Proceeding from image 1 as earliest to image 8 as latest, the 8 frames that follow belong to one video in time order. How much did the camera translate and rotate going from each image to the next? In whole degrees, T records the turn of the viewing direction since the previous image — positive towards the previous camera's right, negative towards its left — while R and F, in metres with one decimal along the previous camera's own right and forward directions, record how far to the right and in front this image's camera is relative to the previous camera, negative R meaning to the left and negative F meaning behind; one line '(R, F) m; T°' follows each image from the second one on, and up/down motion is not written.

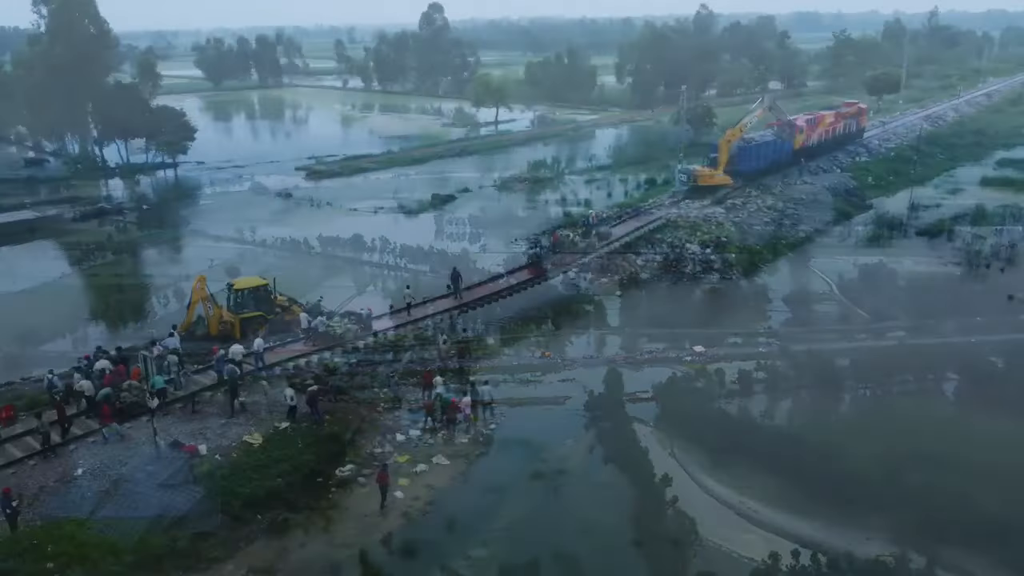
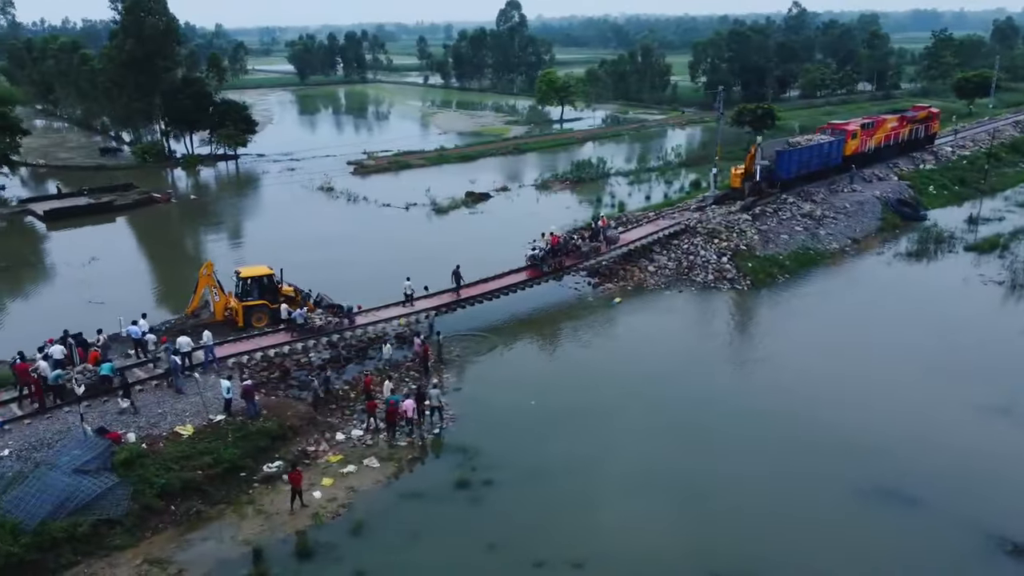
(+2.7, +0.5) m; -7°
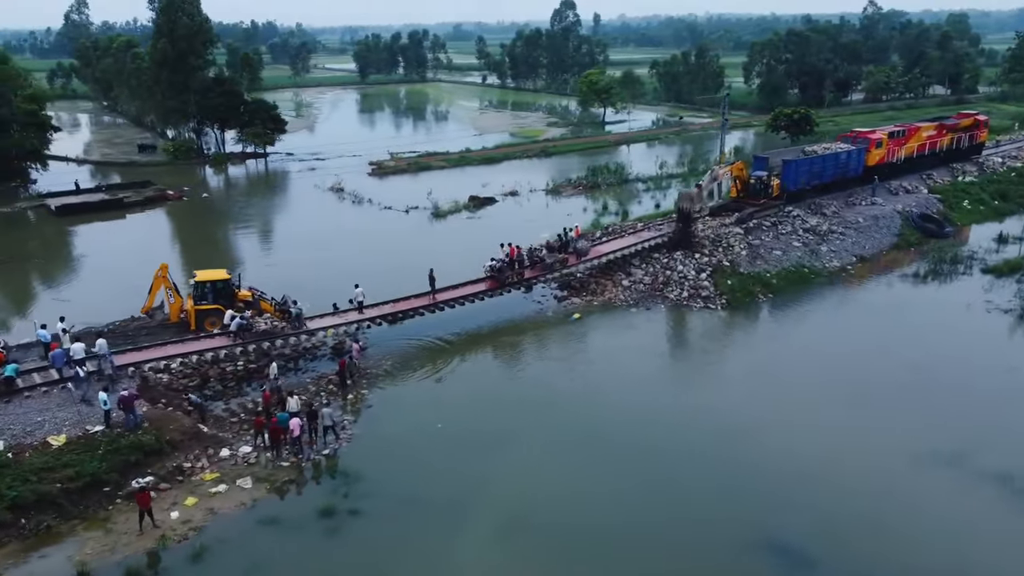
(+3.3, +1.0) m; -5°
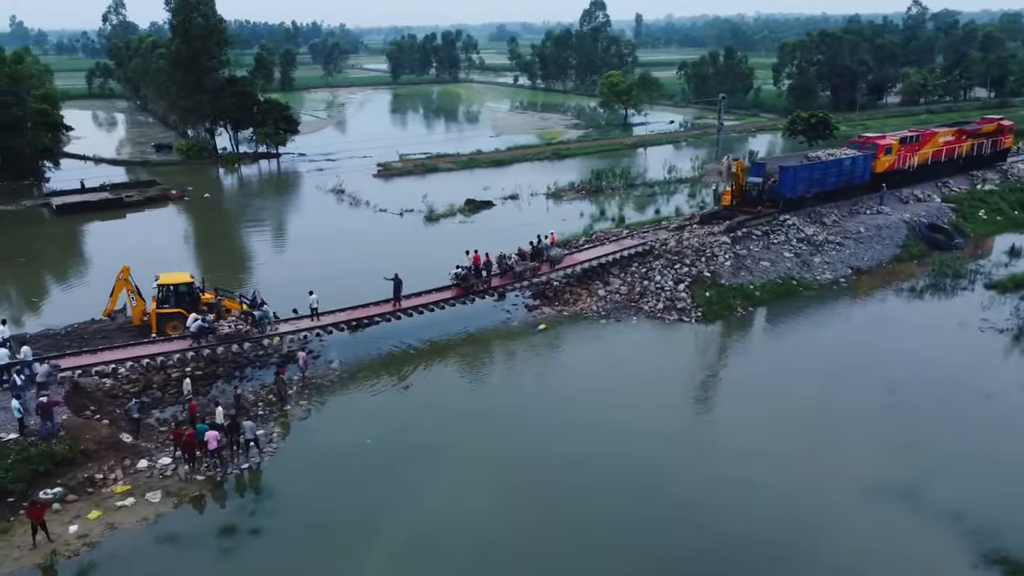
(+2.1, +0.7) m; -3°
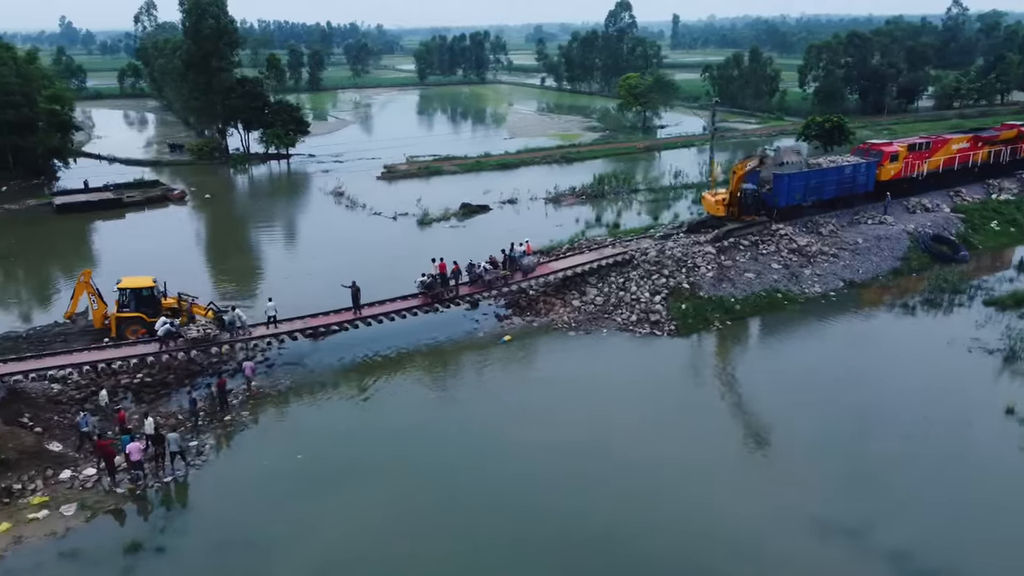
(+1.9, +0.6) m; -3°
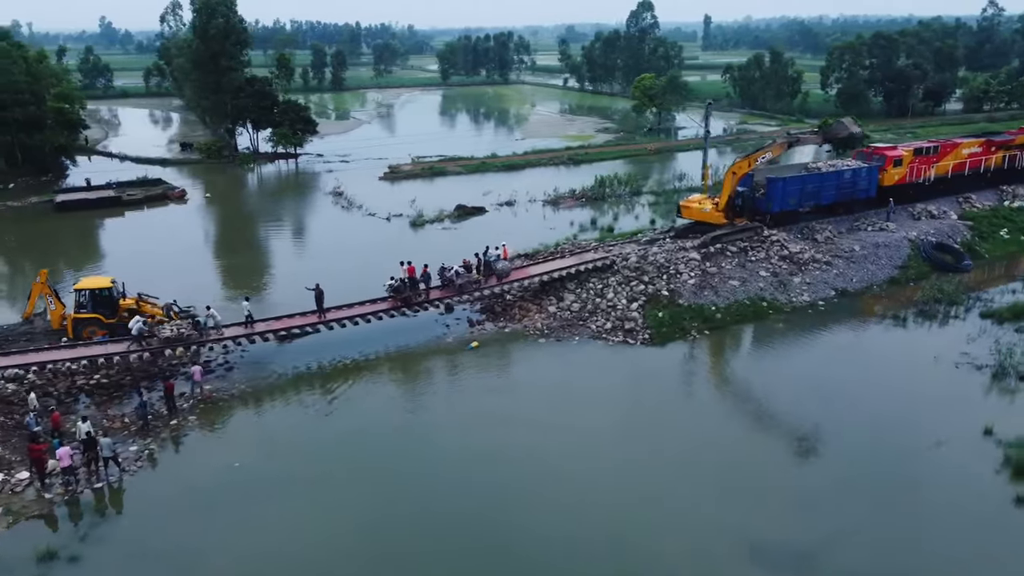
(+1.6, +0.6) m; -2°
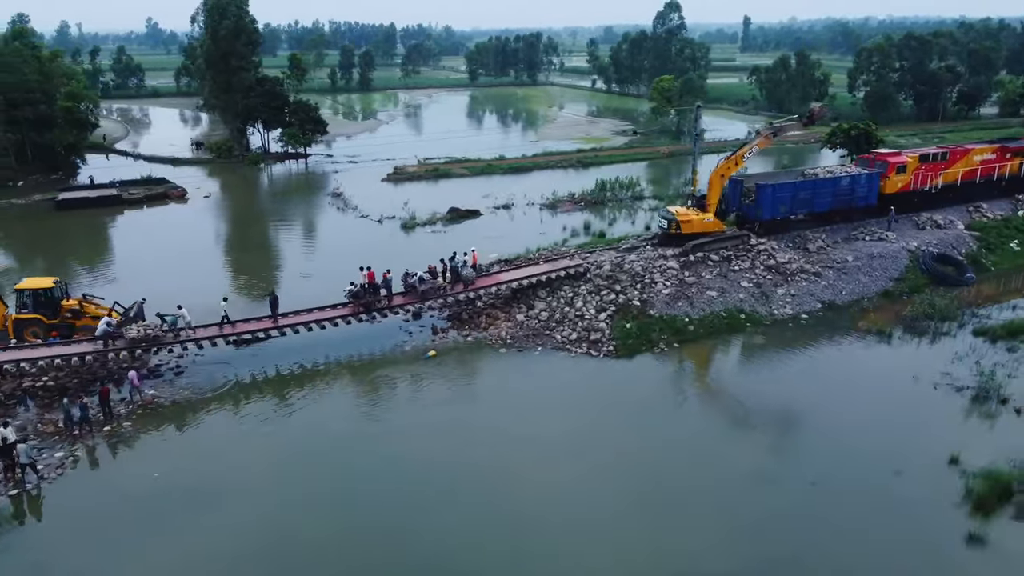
(+1.9, +0.7) m; -3°
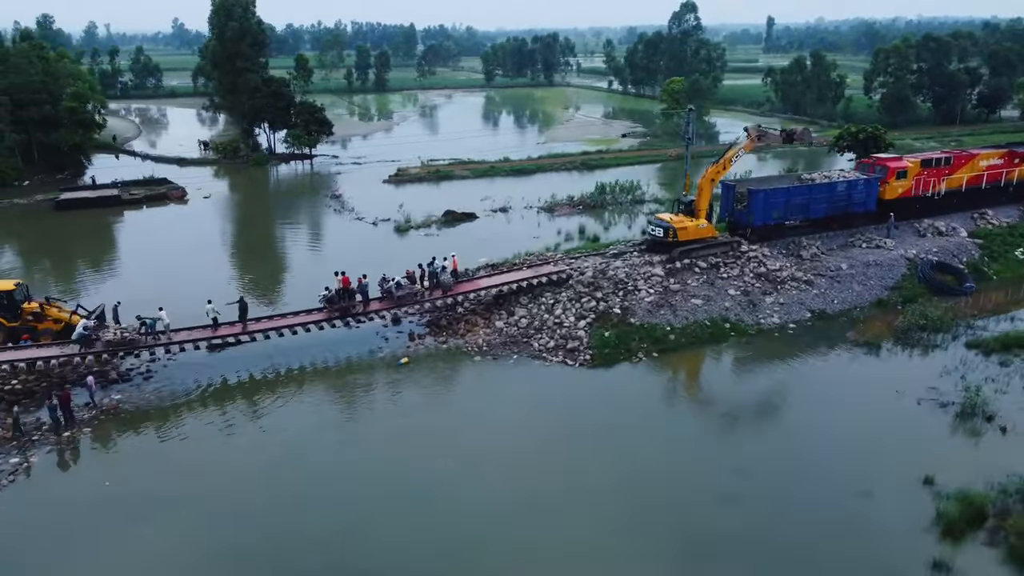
(+1.1, +0.4) m; -2°
